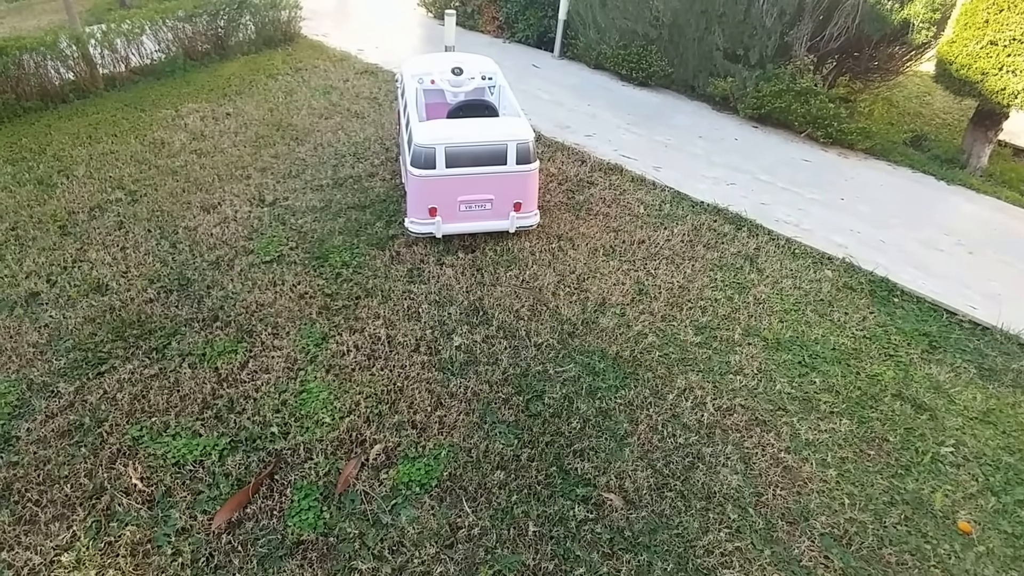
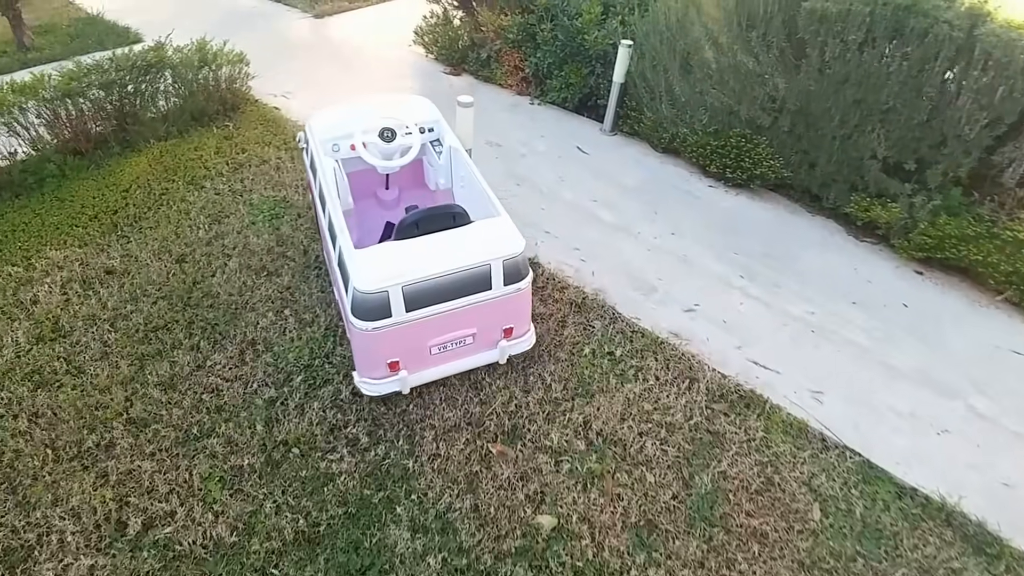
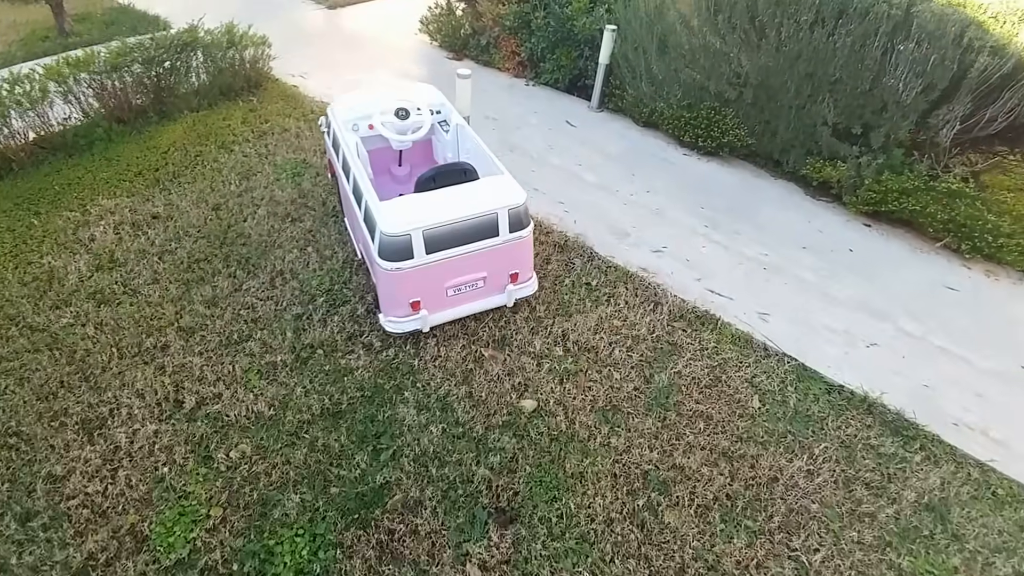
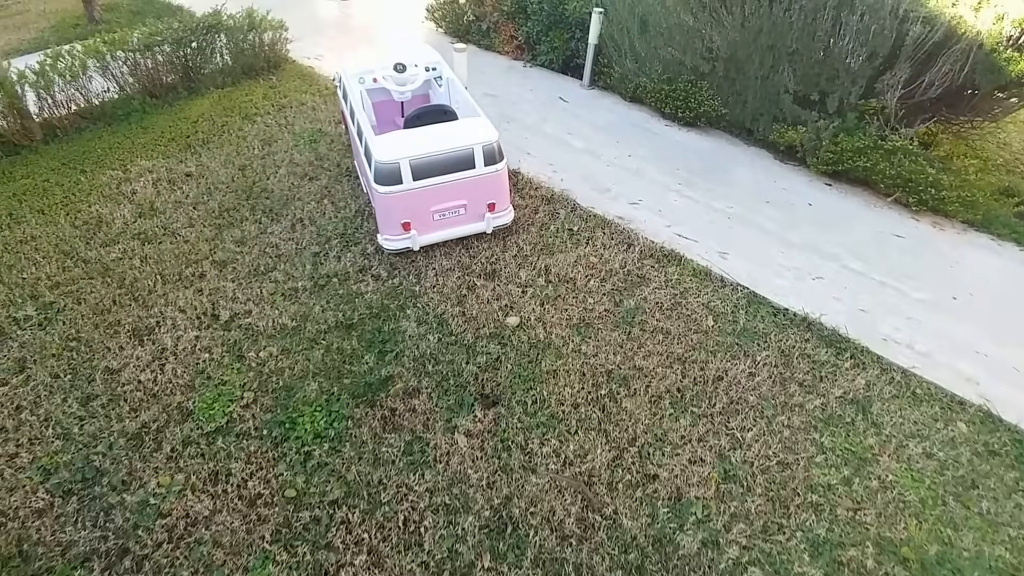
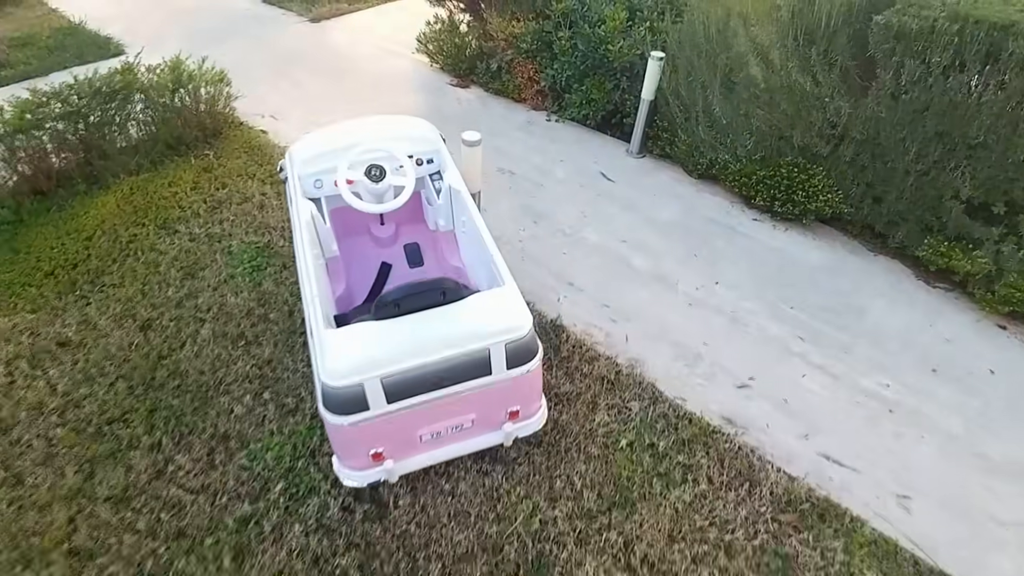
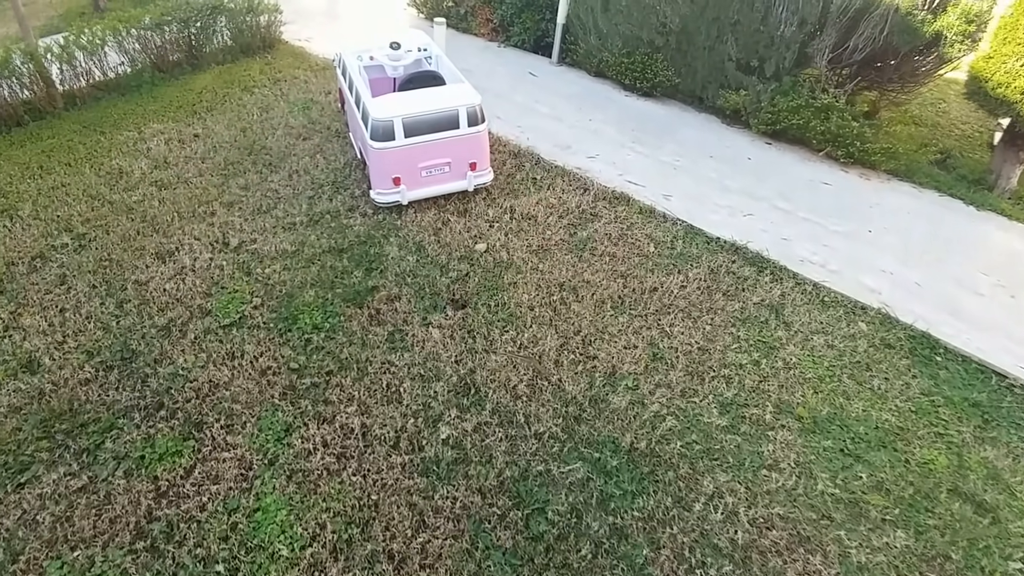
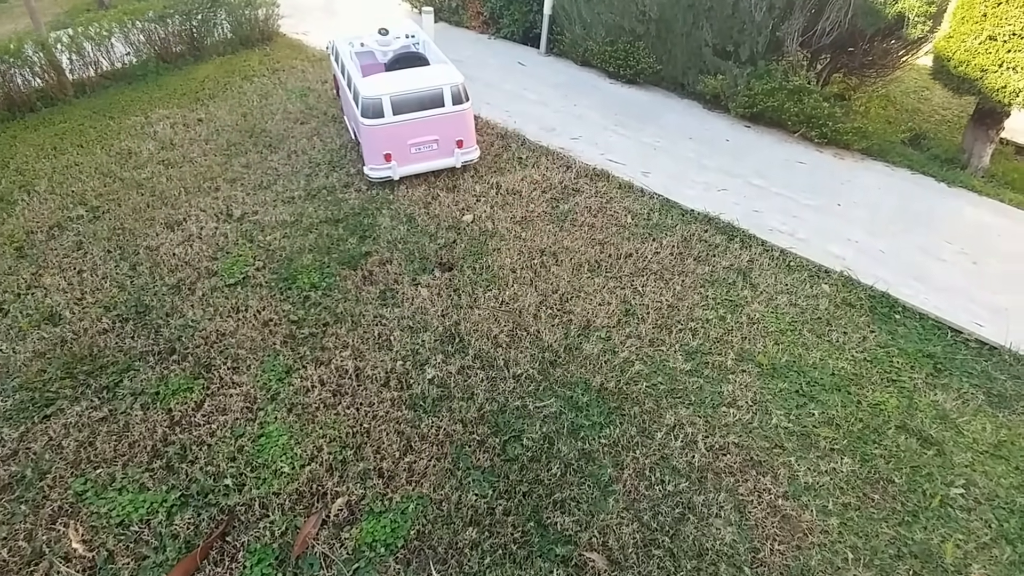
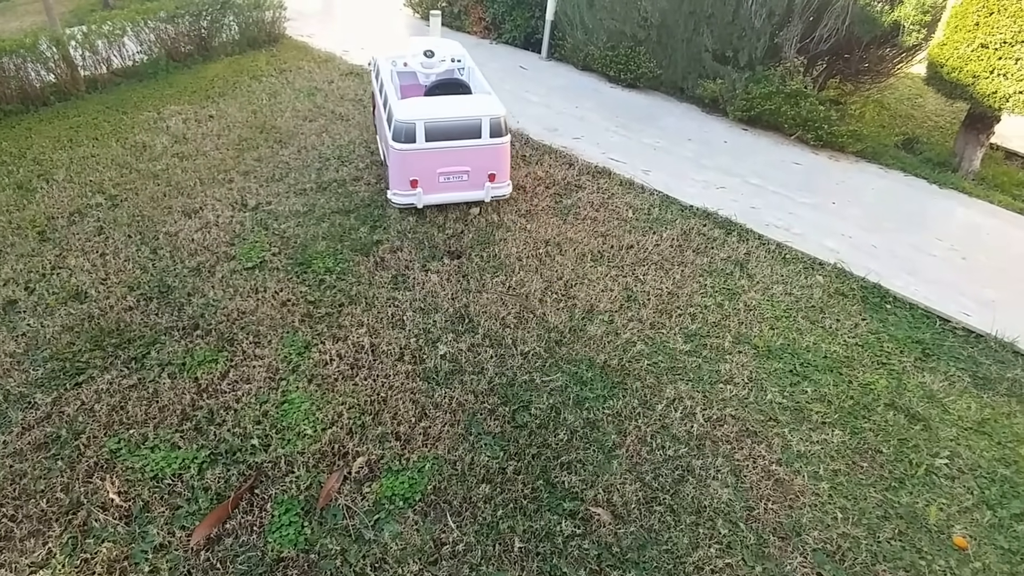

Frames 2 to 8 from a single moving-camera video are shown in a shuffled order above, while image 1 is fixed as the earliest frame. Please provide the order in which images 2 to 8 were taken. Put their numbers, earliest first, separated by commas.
8, 7, 6, 4, 3, 2, 5
